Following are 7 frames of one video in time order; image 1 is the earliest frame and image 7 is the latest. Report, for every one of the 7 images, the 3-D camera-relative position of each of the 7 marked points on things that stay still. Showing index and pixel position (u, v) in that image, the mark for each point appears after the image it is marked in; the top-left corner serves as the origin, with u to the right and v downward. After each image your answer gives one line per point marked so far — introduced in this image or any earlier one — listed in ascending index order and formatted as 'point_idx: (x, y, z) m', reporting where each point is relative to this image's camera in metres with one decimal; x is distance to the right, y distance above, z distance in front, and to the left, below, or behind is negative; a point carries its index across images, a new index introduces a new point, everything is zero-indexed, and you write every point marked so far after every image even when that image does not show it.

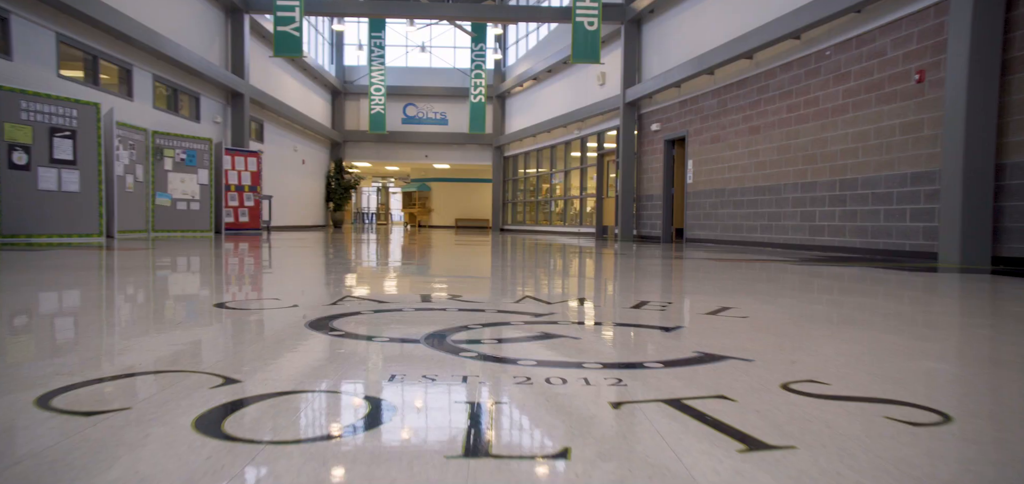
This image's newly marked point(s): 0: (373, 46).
0: (-3.2, +4.5, +15.4) m
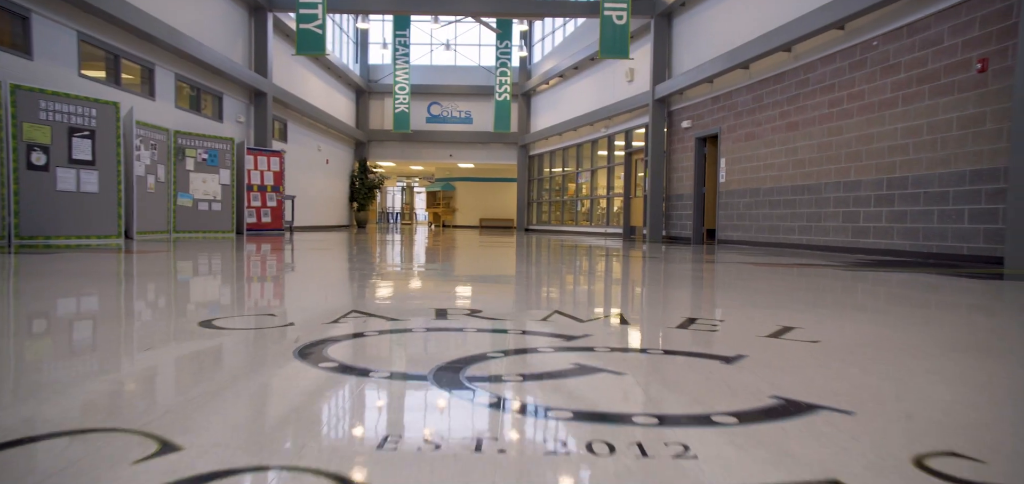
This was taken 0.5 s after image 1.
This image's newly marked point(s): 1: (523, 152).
0: (-2.6, +4.5, +15.3) m
1: (+0.3, +2.5, +18.9) m
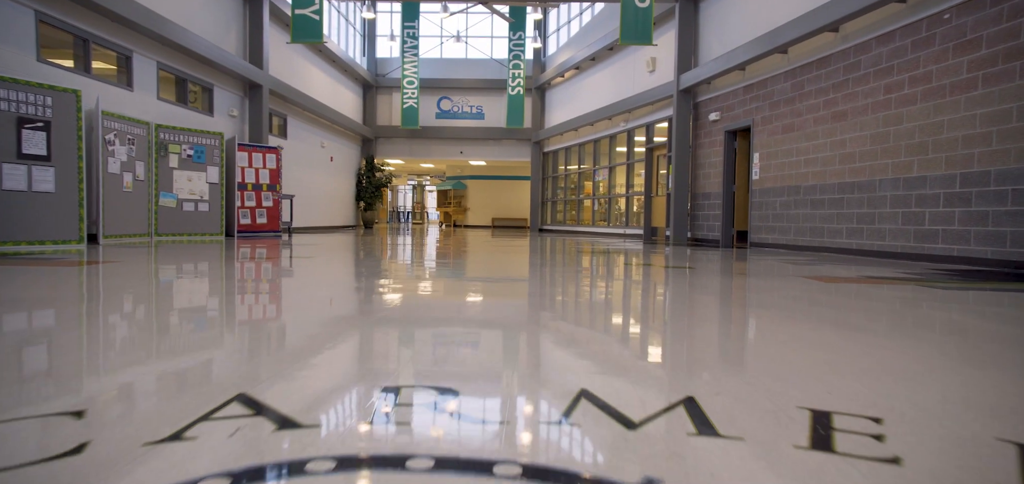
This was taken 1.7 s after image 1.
0: (-2.4, +4.5, +14.9) m
1: (+0.7, +2.5, +18.4) m
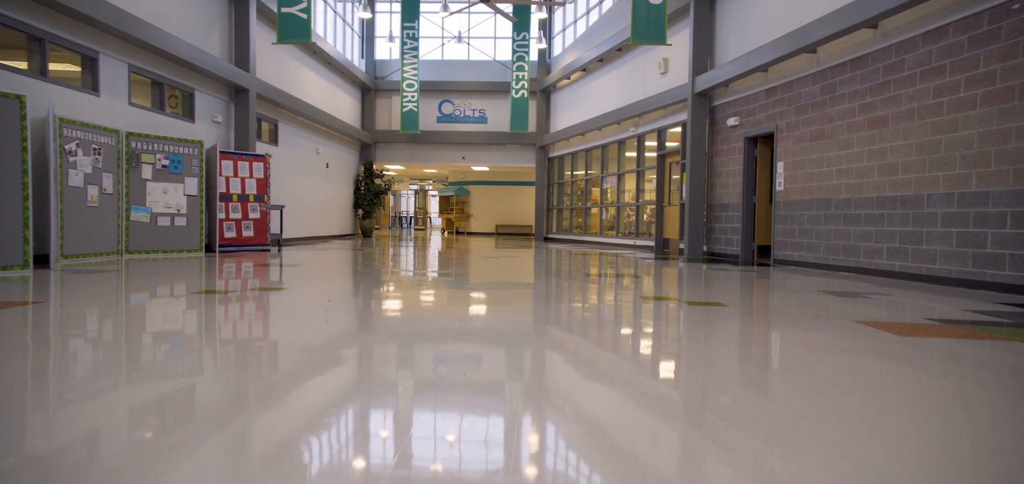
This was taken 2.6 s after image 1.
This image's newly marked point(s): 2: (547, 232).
0: (-2.3, +4.3, +14.5) m
1: (+0.8, +2.3, +18.0) m
2: (+1.0, +0.3, +18.2) m
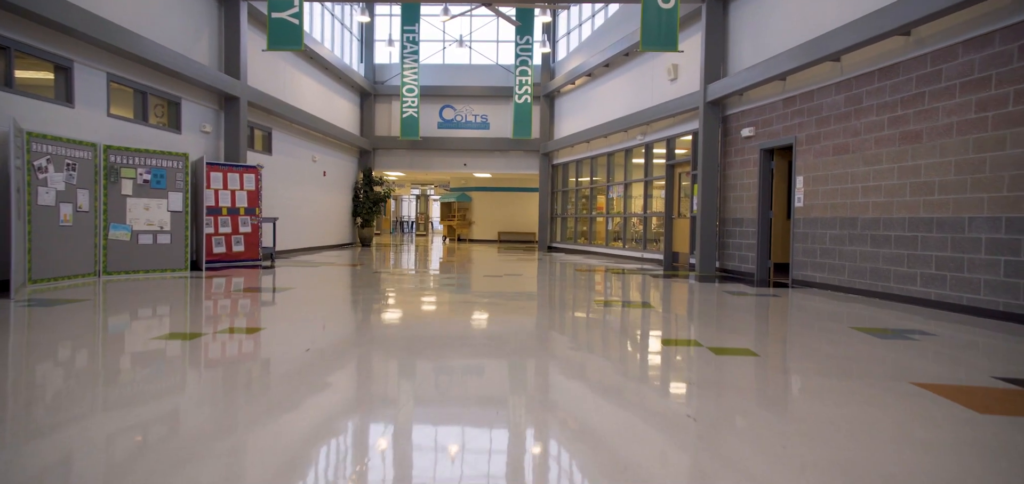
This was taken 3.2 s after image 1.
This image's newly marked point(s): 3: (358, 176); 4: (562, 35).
0: (-2.2, +4.2, +14.2) m
1: (+0.9, +2.2, +17.7) m
2: (+1.1, +0.1, +17.9) m
3: (-4.0, +1.8, +17.7) m
4: (+1.2, +5.0, +16.6) m
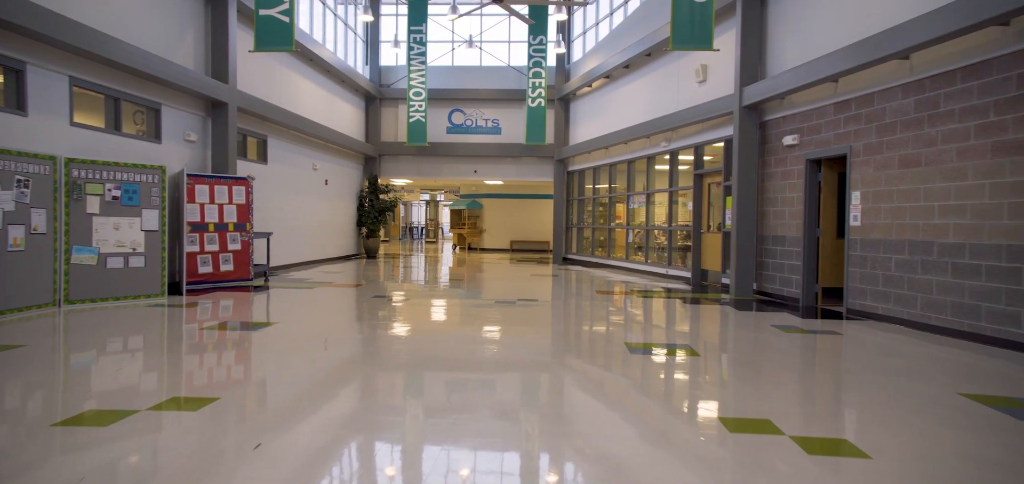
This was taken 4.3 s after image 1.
0: (-1.9, +4.0, +13.7) m
1: (+1.2, +2.0, +17.2) m
2: (+1.4, -0.1, +17.4) m
3: (-3.7, +1.6, +17.2) m
4: (+1.5, +4.9, +16.0) m
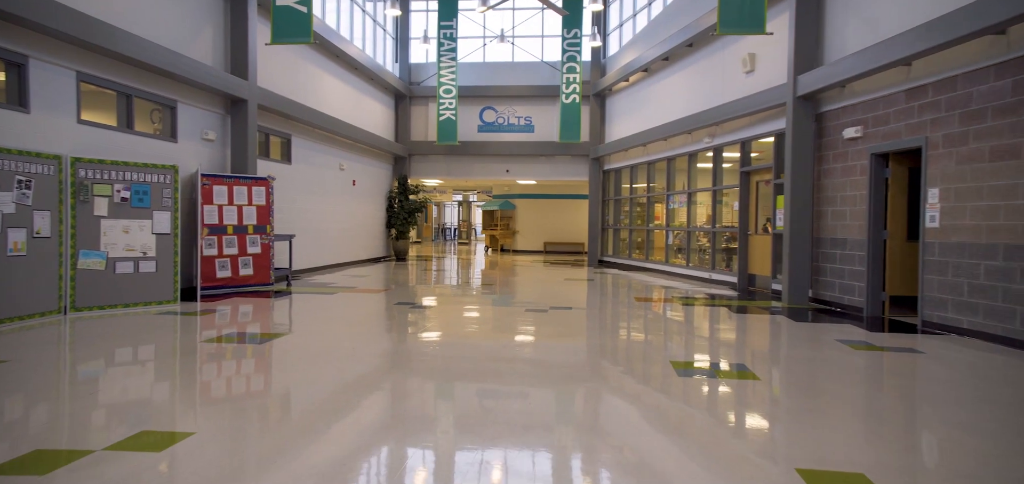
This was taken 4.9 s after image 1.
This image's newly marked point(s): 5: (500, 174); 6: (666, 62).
0: (-1.3, +4.0, +13.5) m
1: (+2.0, +2.0, +16.8) m
2: (+2.2, -0.1, +17.0) m
3: (-2.8, +1.6, +17.0) m
4: (+2.3, +4.8, +15.6) m
5: (-0.3, +1.8, +17.5) m
6: (+2.8, +3.4, +13.0) m
